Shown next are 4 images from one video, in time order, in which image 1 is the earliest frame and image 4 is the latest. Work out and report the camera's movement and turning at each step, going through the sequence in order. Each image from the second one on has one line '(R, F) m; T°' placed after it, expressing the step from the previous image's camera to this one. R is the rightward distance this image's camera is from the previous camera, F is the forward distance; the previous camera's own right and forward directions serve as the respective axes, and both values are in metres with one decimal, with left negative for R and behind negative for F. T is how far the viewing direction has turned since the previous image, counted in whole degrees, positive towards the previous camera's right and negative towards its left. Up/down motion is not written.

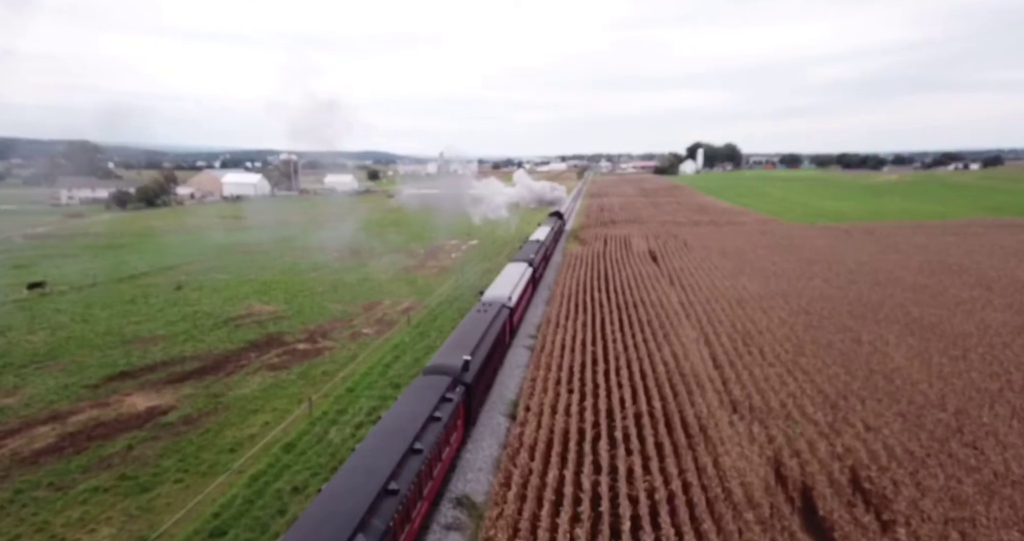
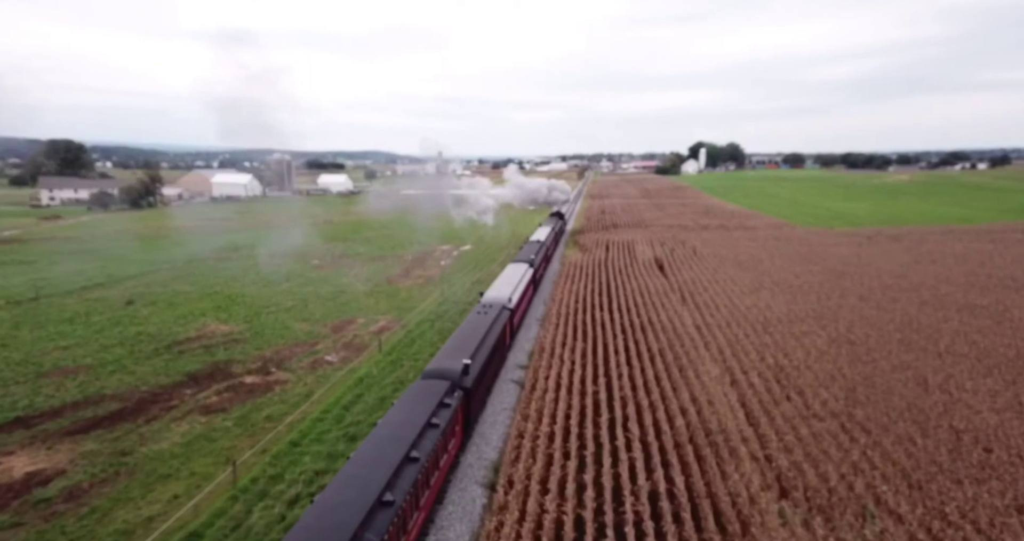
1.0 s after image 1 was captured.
(+0.4, +2.7) m; 0°
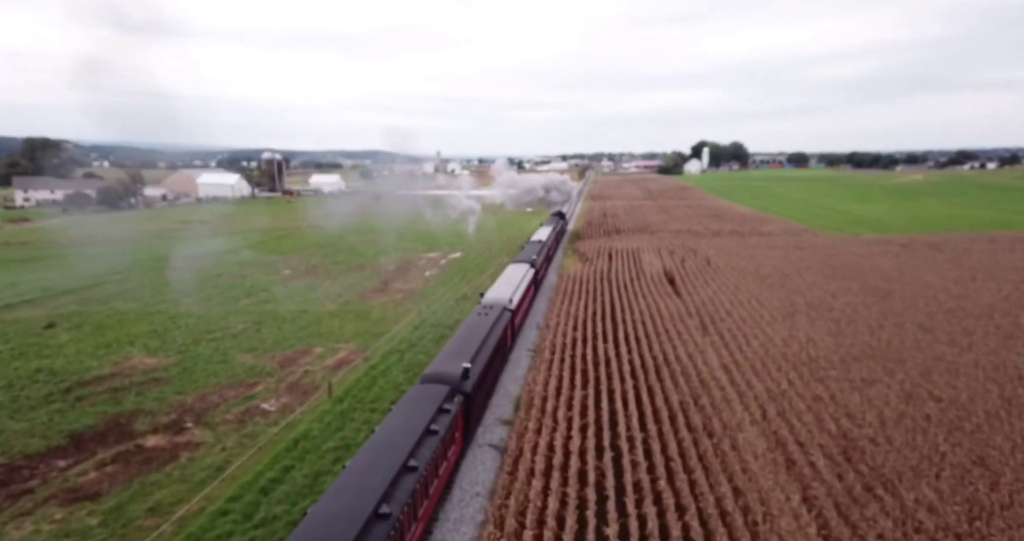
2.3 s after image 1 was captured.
(+0.4, +3.3) m; 0°
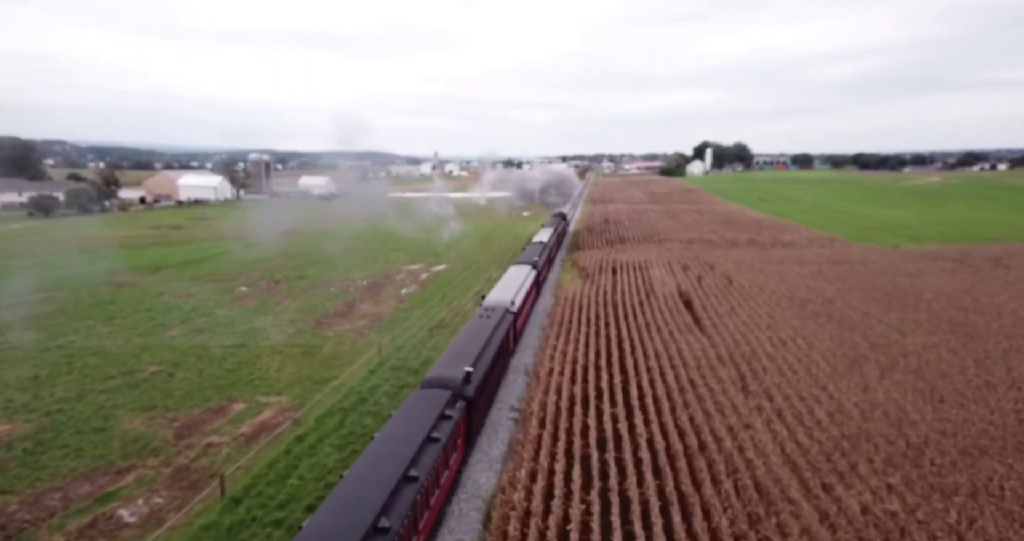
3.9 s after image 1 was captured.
(+0.5, +4.1) m; 0°
